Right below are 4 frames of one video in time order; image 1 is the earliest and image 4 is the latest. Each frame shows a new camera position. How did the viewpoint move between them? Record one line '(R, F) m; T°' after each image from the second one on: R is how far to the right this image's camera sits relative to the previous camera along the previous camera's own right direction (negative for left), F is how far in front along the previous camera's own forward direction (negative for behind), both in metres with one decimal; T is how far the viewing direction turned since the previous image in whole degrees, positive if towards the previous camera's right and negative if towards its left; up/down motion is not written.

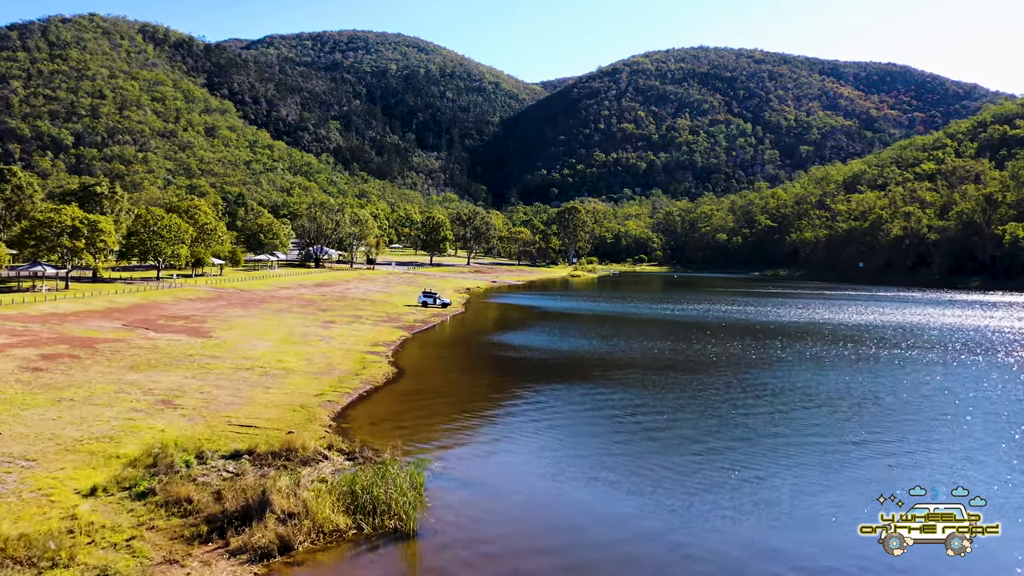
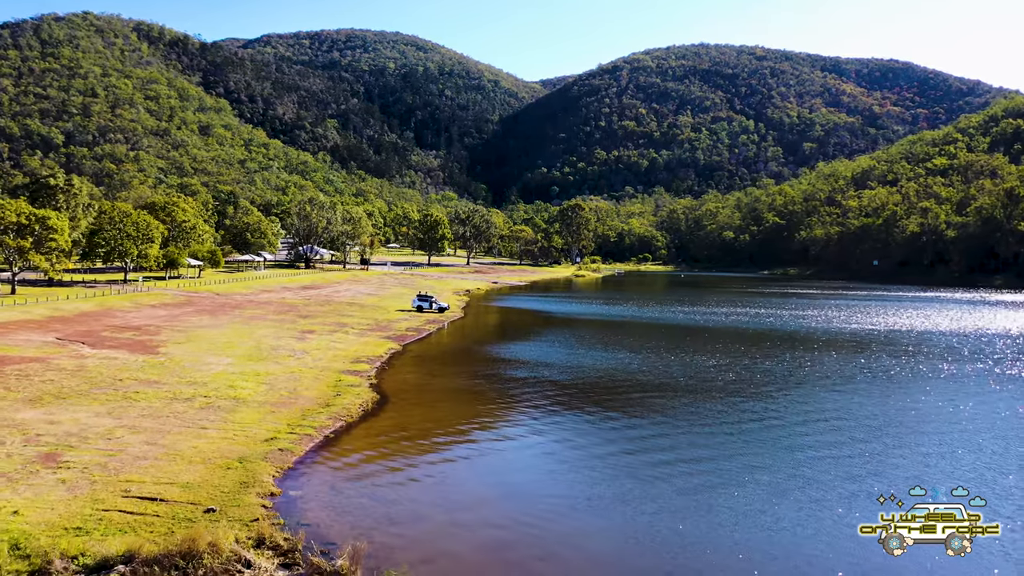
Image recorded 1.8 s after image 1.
(-0.5, +7.5) m; 0°
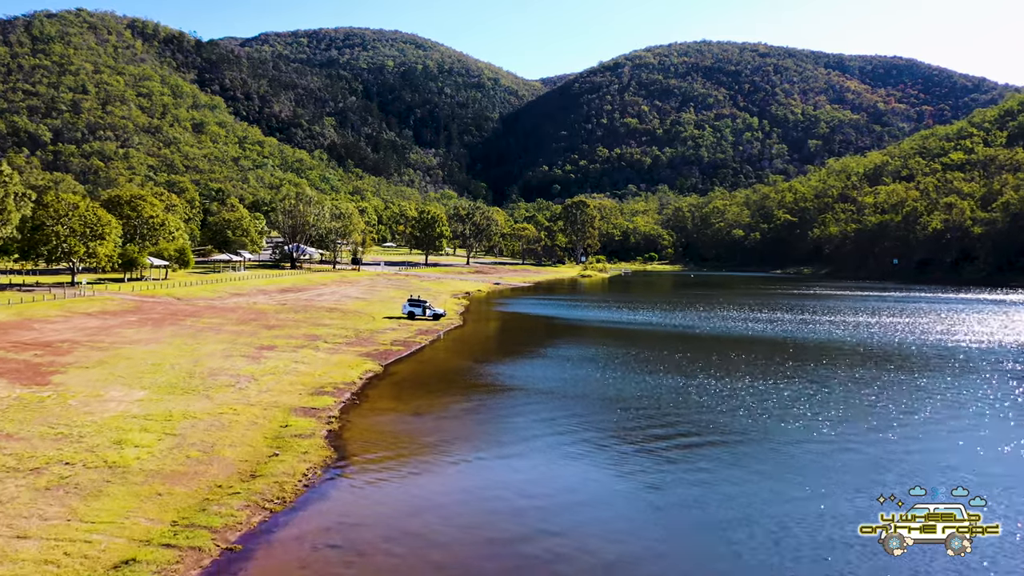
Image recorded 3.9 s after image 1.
(-0.6, +9.5) m; 0°
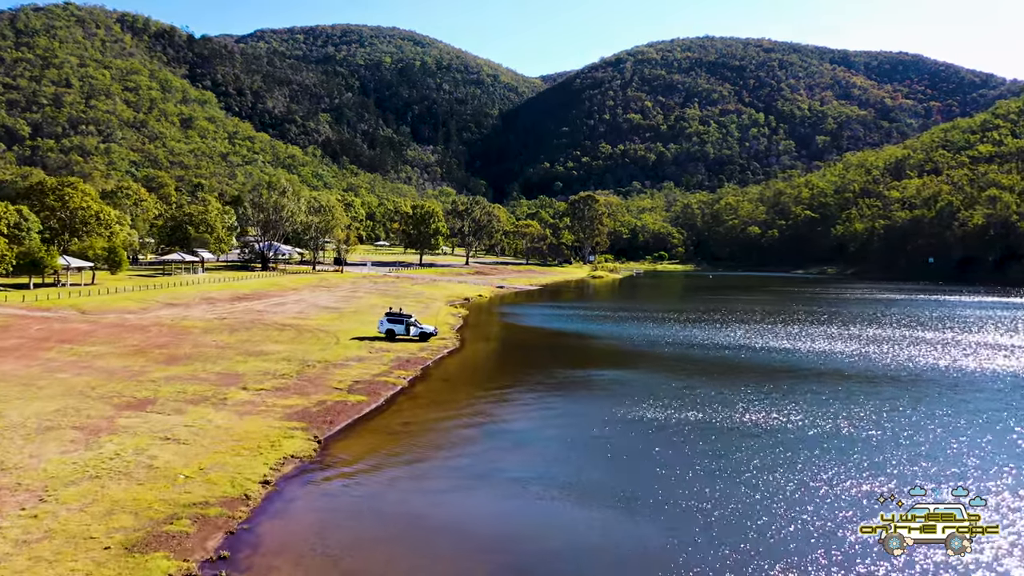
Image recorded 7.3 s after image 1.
(-1.0, +15.1) m; 0°
